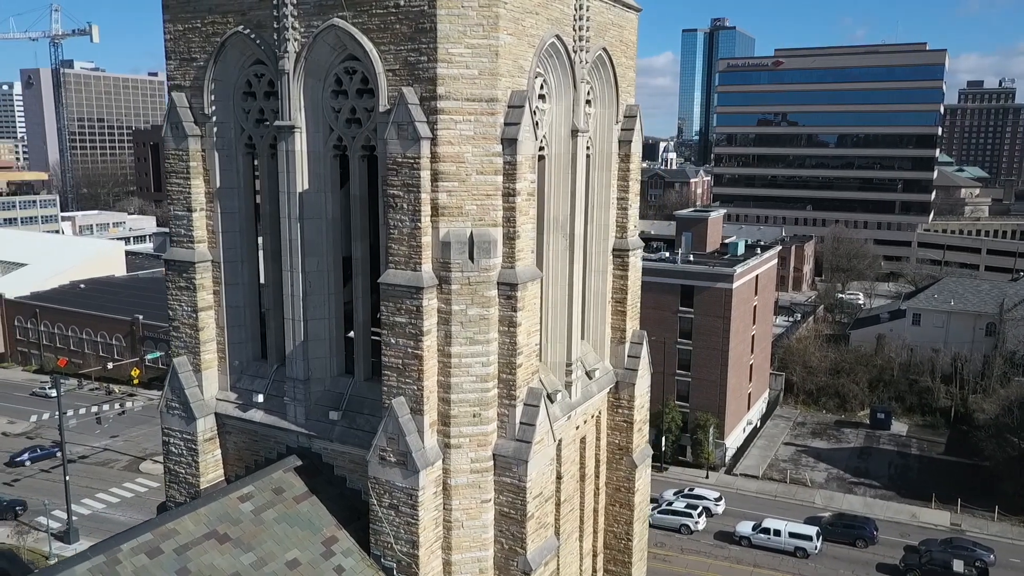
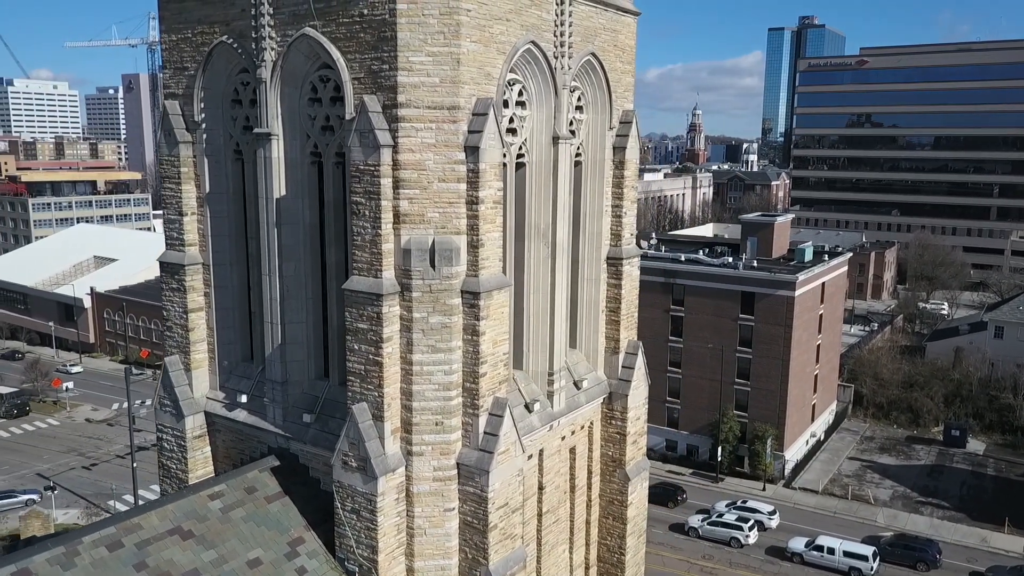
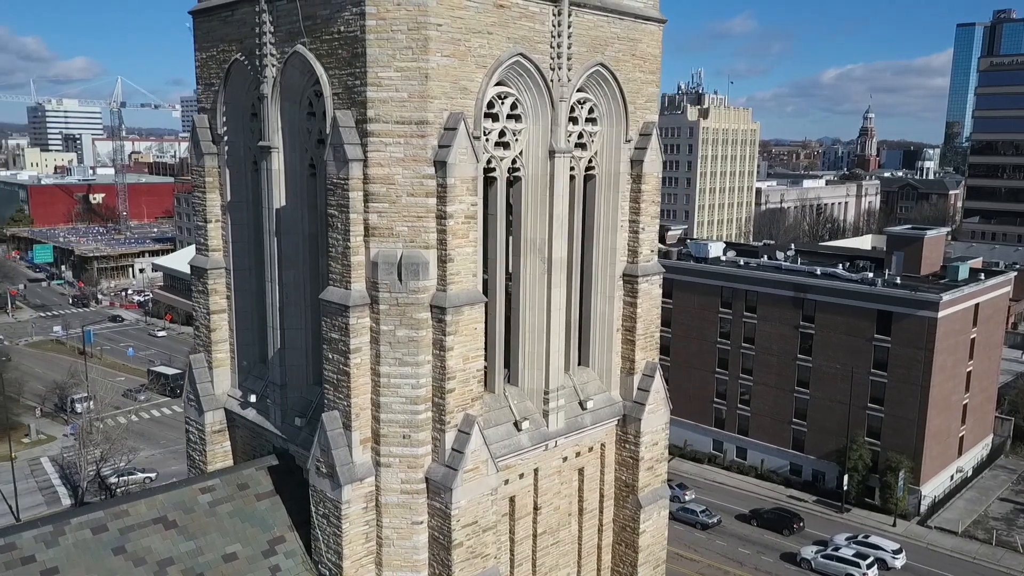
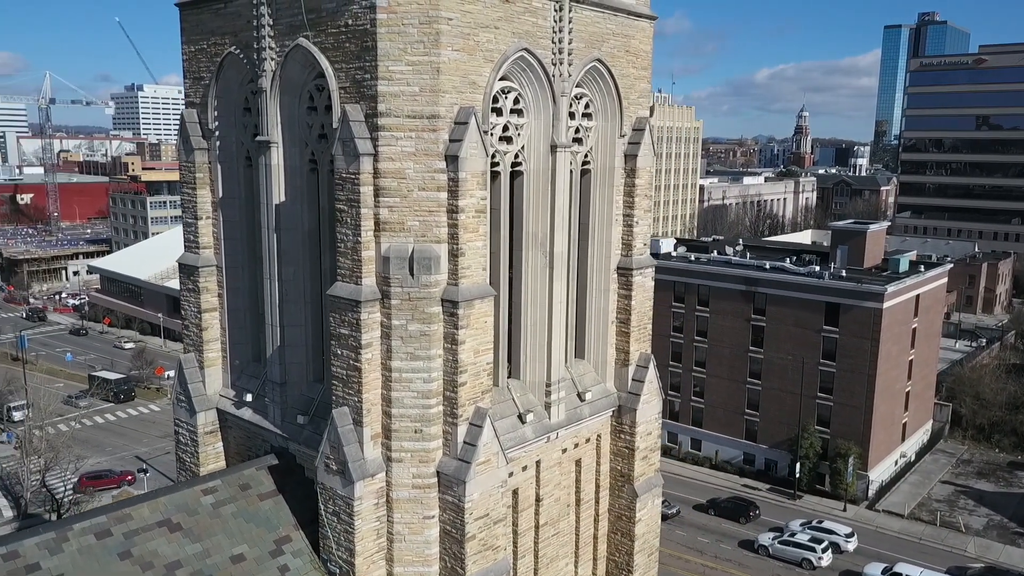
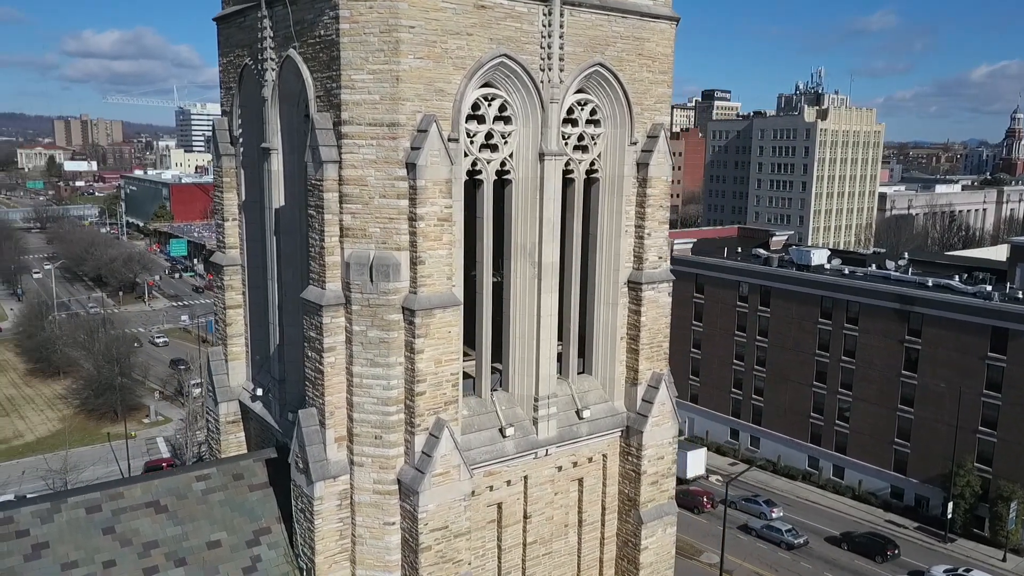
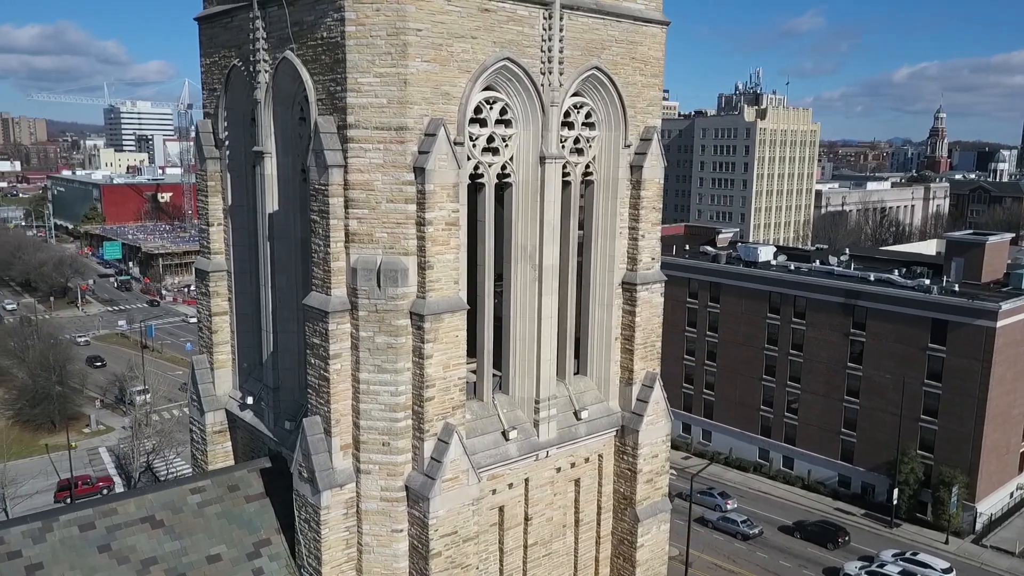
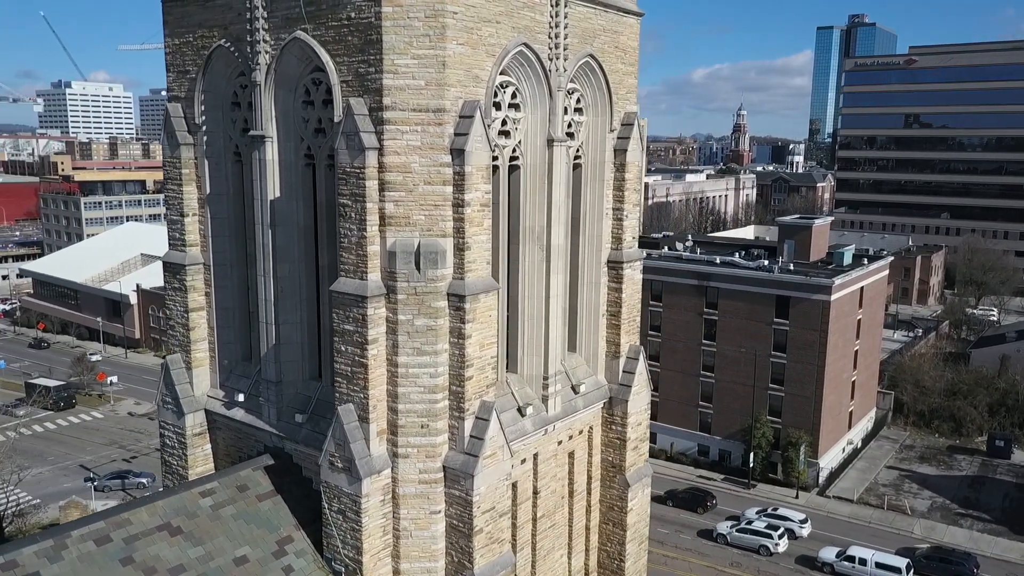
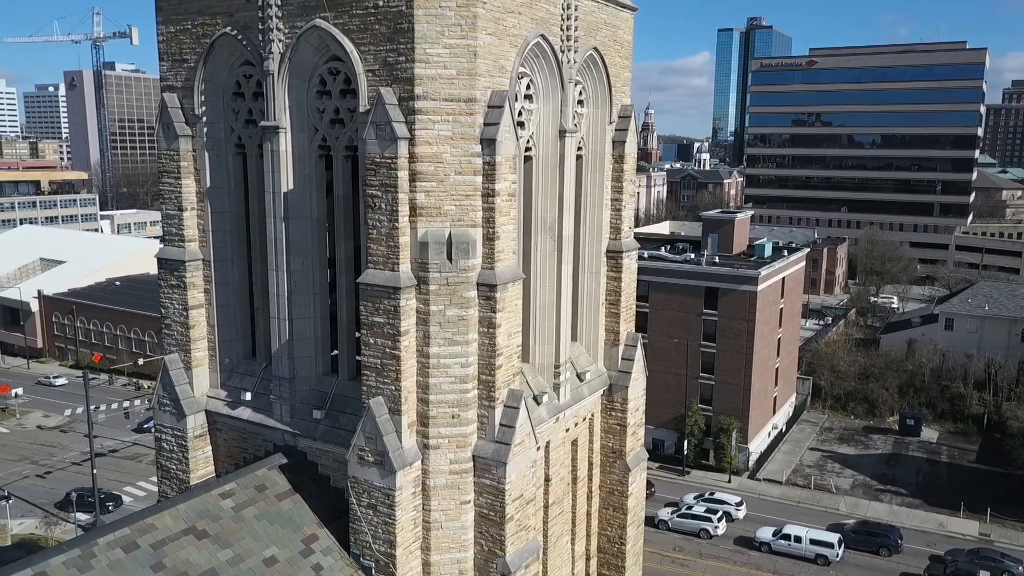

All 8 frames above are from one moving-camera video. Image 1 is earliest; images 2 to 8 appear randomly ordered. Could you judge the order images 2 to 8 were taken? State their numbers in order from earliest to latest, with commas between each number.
8, 2, 7, 4, 3, 6, 5
